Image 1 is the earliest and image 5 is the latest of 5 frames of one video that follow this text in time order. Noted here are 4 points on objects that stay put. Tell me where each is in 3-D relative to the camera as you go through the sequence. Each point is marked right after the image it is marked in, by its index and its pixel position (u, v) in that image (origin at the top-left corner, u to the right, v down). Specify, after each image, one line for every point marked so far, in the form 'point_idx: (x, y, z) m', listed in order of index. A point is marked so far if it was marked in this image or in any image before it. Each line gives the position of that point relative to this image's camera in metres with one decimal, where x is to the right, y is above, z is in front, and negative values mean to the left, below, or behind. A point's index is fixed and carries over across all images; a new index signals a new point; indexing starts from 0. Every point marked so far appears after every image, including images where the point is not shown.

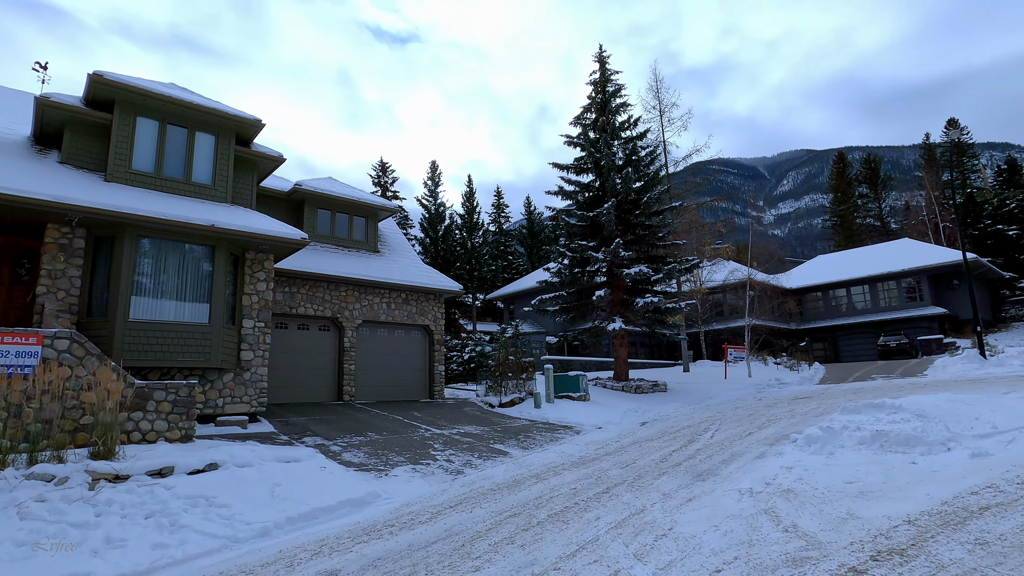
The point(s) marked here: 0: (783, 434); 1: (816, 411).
0: (+4.2, -2.3, +8.9) m
1: (+6.3, -2.6, +11.8) m
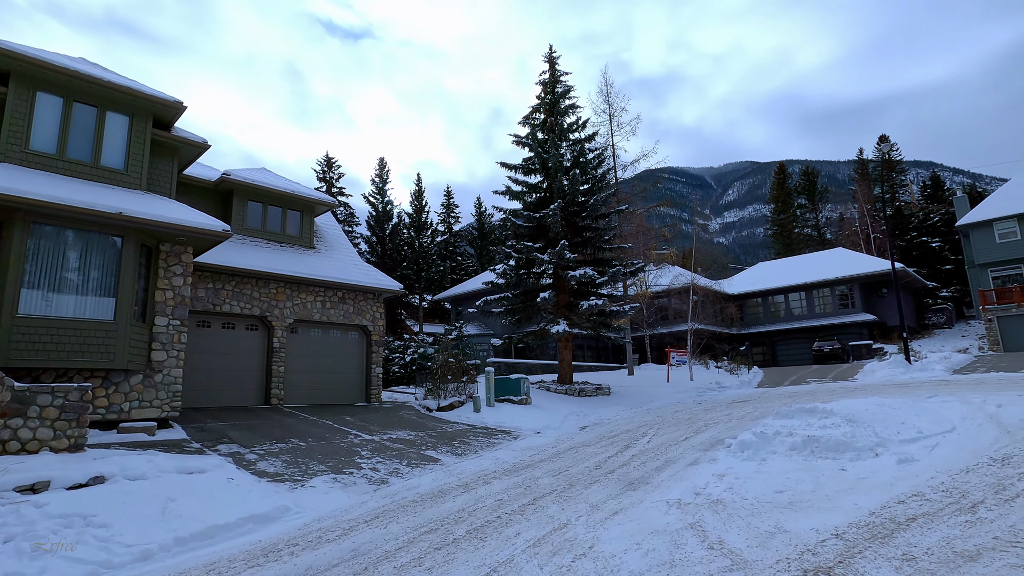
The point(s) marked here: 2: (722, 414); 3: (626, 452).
0: (+3.2, -2.4, +8.7) m
1: (+5.0, -2.7, +11.8) m
2: (+4.8, -2.9, +12.8) m
3: (+1.8, -2.6, +8.9) m
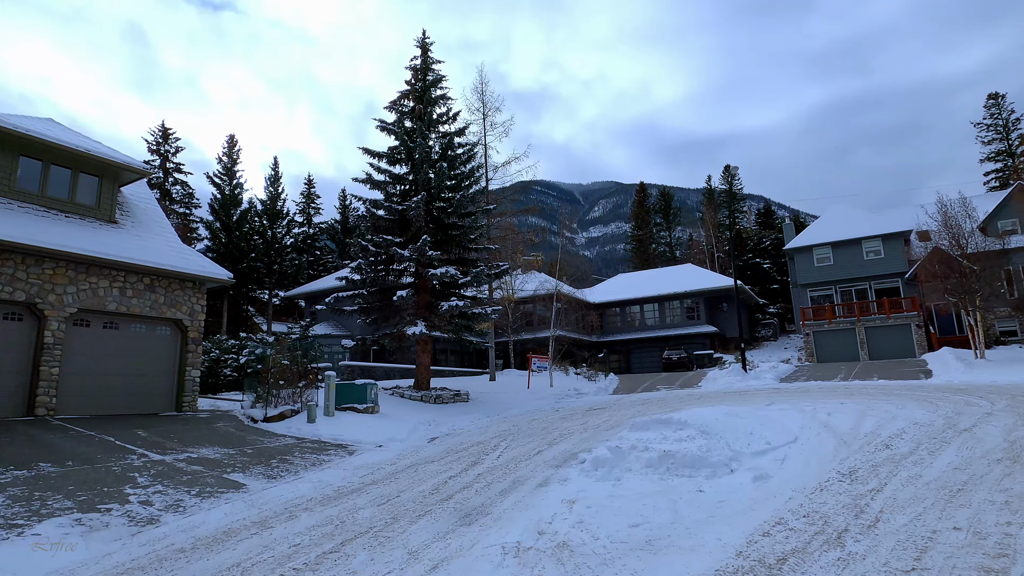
0: (+0.8, -2.3, +8.0) m
1: (+1.9, -2.7, +11.3) m
2: (+1.4, -3.0, +12.3) m
3: (-0.6, -2.5, +7.8) m
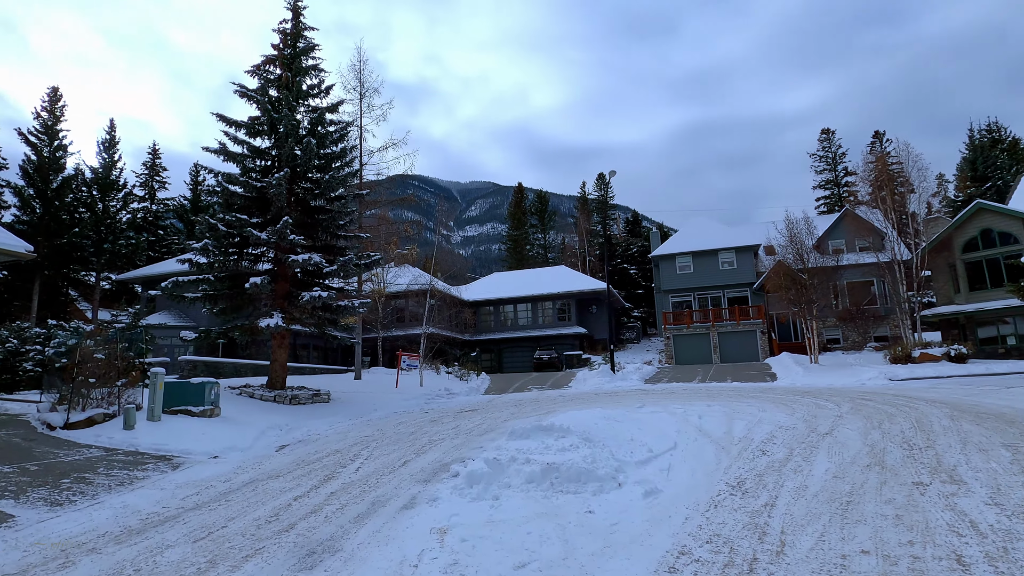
0: (-0.9, -2.2, +7.1) m
1: (-0.6, -2.6, +10.6) m
2: (-1.3, -2.8, +11.5) m
3: (-2.2, -2.3, +6.6) m
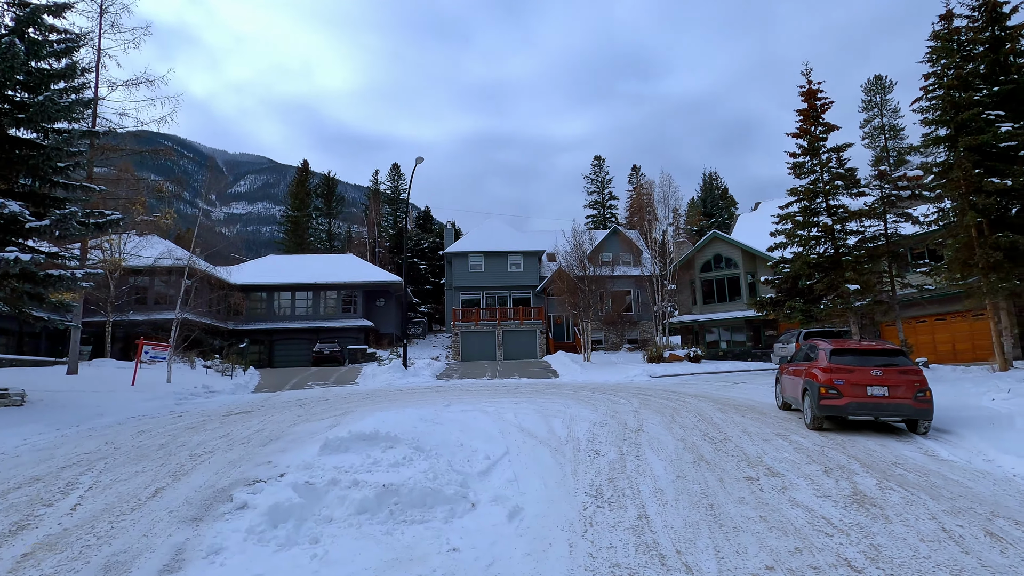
0: (-2.7, -1.9, +5.4) m
1: (-3.8, -2.3, +8.8) m
2: (-4.8, -2.4, +9.3) m
3: (-3.8, -2.0, +4.5) m
